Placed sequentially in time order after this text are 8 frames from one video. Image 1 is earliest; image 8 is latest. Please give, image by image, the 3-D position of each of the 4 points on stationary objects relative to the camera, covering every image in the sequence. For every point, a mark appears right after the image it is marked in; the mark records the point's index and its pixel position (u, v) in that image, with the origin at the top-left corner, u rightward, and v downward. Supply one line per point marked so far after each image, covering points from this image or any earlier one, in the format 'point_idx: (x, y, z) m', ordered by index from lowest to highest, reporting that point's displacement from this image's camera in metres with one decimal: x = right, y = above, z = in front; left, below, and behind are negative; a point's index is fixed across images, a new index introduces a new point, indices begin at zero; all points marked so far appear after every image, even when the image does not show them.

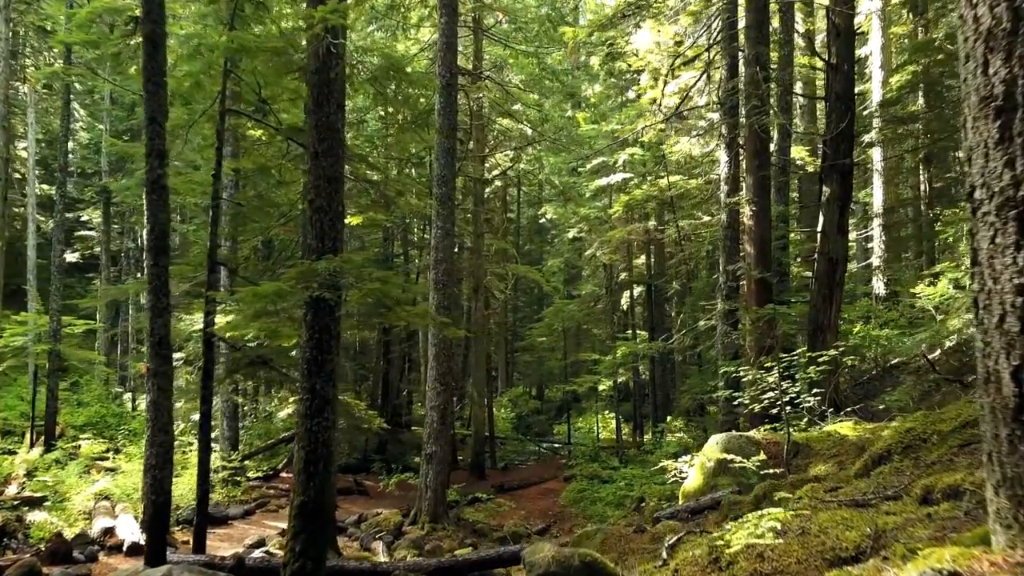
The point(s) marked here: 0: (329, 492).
0: (-1.5, -1.6, +6.2) m
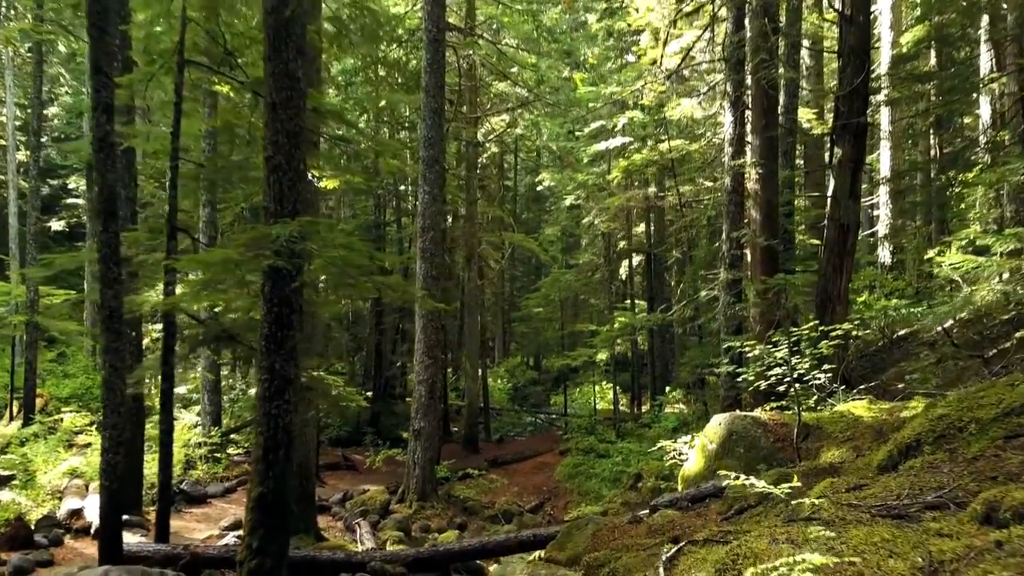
0: (-1.6, -1.4, +5.6) m
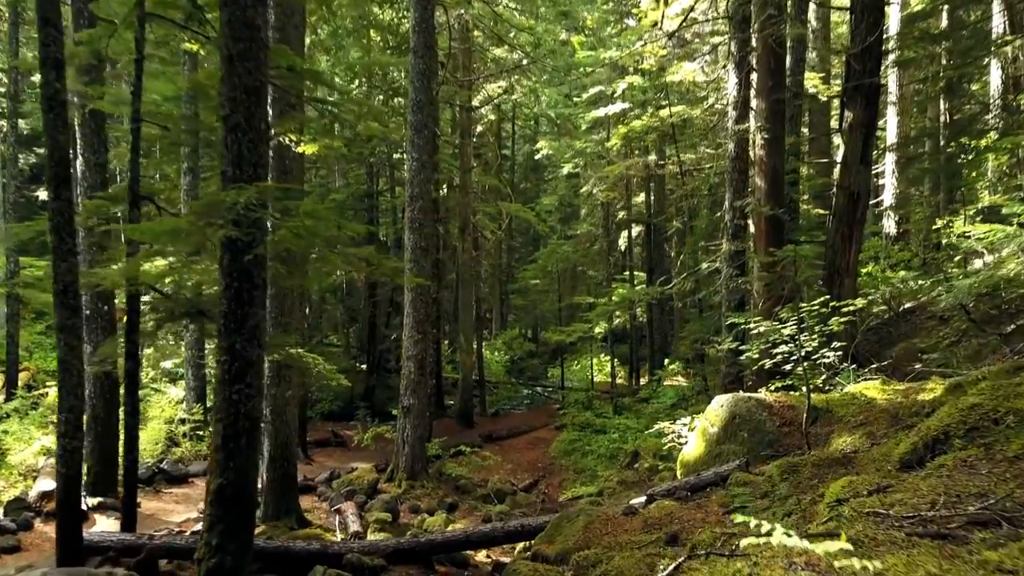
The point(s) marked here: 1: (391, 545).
0: (-1.7, -1.2, +5.1) m
1: (-1.0, -2.1, +6.4) m
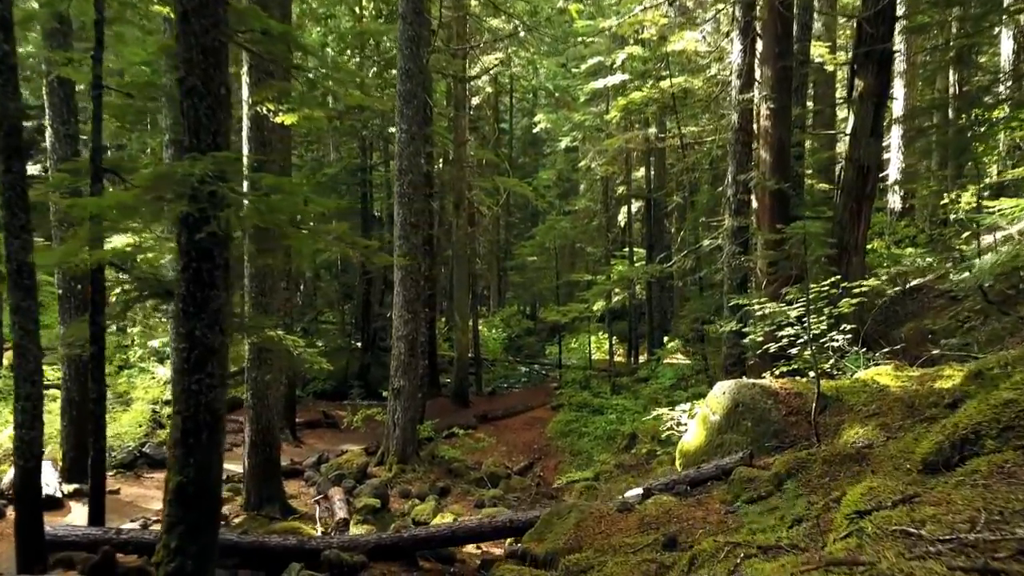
0: (-1.8, -1.1, +4.7) m
1: (-1.1, -2.0, +6.1) m
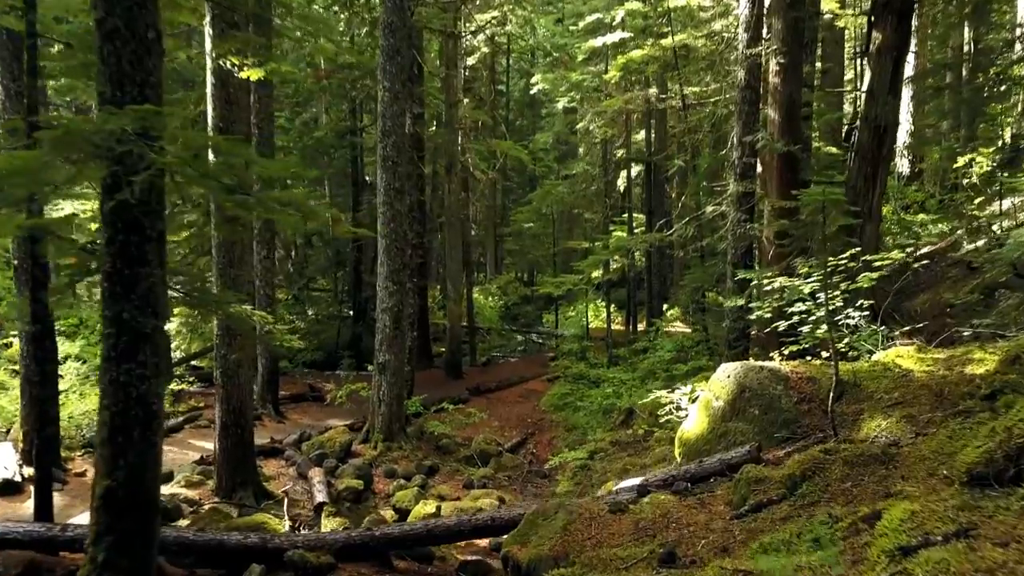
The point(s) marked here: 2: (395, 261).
0: (-1.9, -1.0, +4.2) m
1: (-1.2, -1.8, +5.5) m
2: (-1.6, +0.4, +10.9) m
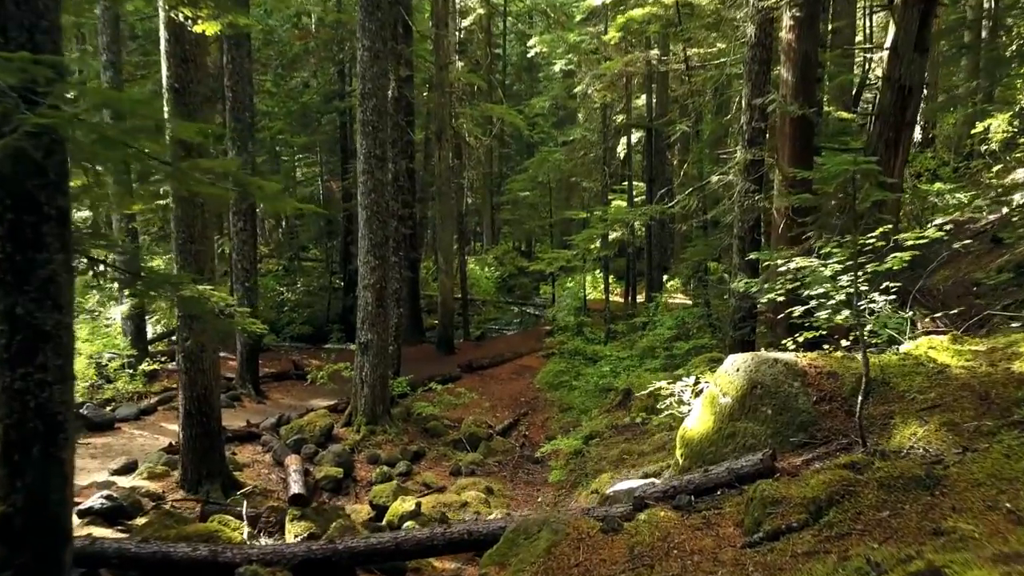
0: (-2.0, -0.9, +3.5) m
1: (-1.3, -1.7, +4.9) m
2: (-1.8, +0.7, +10.2) m
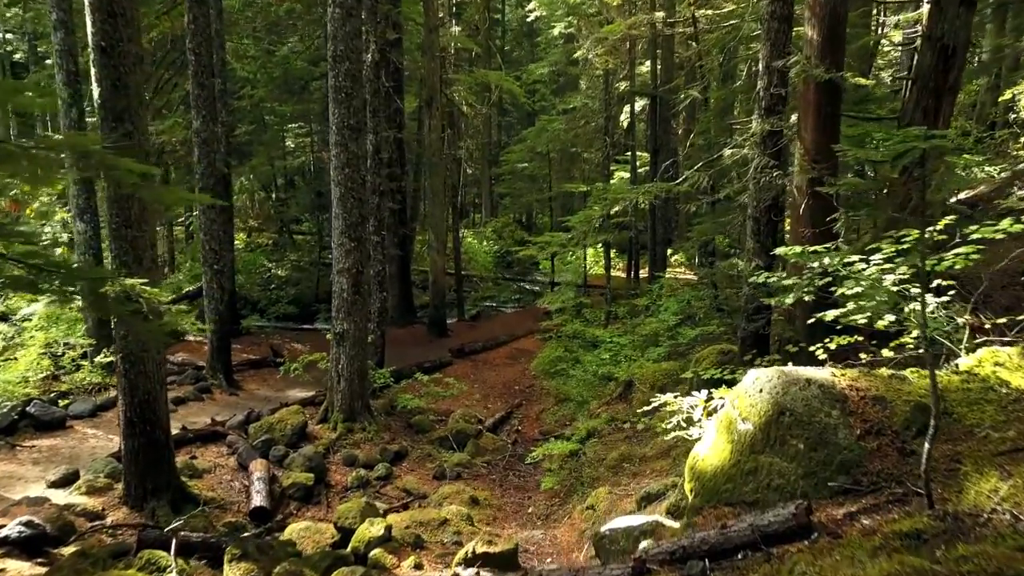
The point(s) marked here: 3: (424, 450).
0: (-2.2, -1.0, +2.6) m
1: (-1.5, -1.7, +4.1) m
2: (-1.9, +0.9, +9.2) m
3: (-1.0, -2.0, +9.3) m
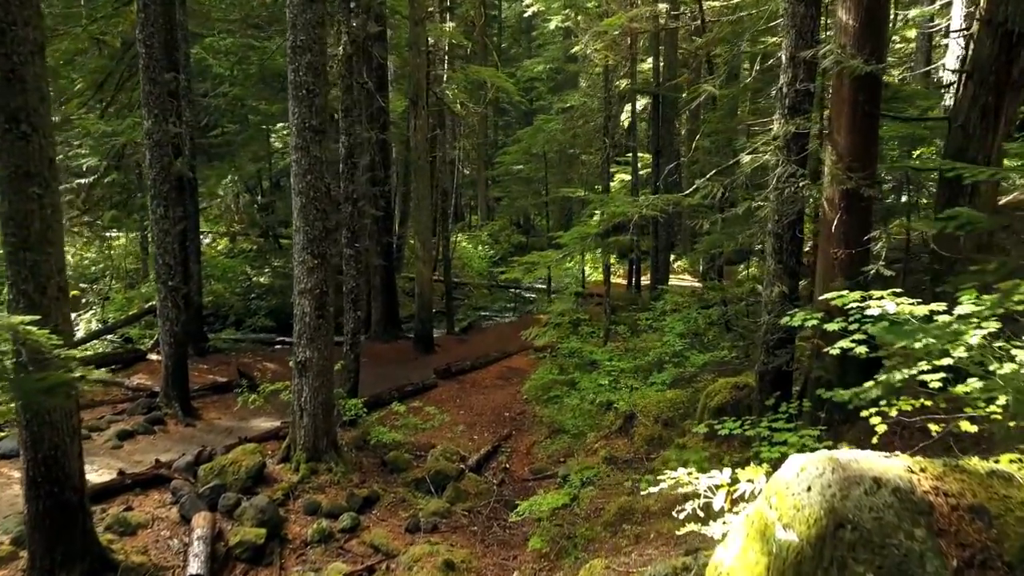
0: (-2.3, -1.2, +1.6) m
1: (-1.6, -1.9, +3.0) m
2: (-2.0, +0.7, +8.2) m
3: (-1.2, -2.2, +8.2) m
